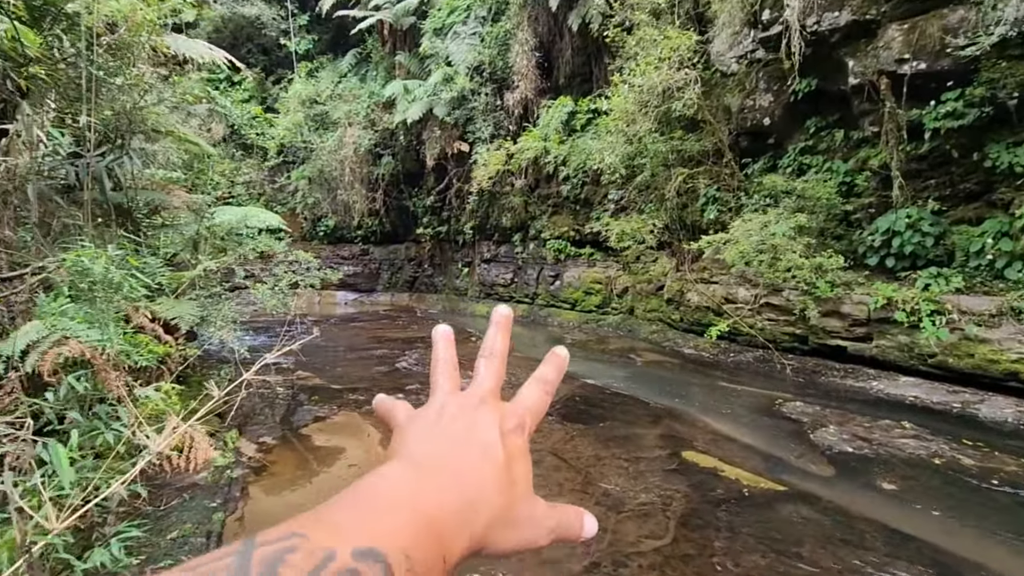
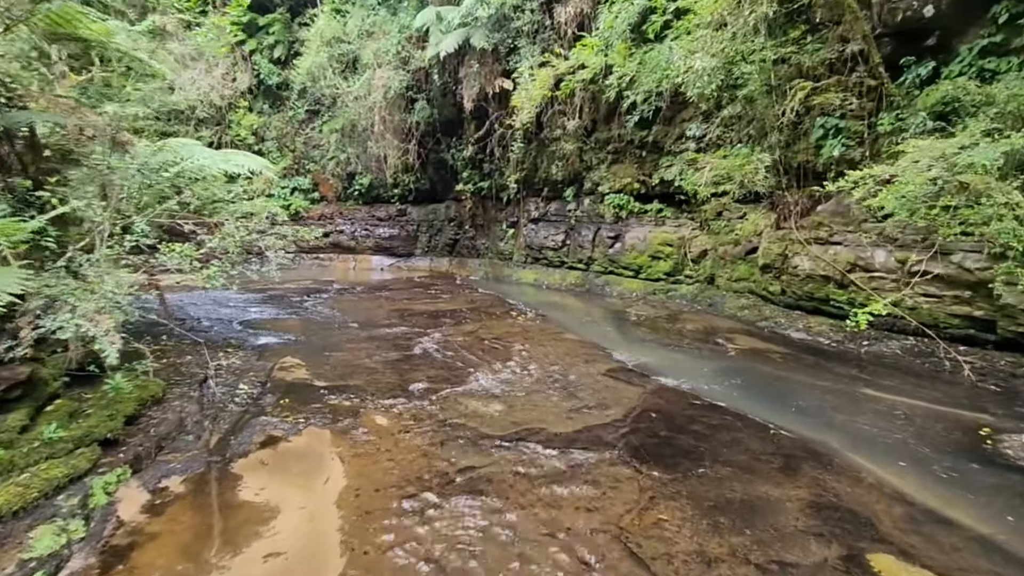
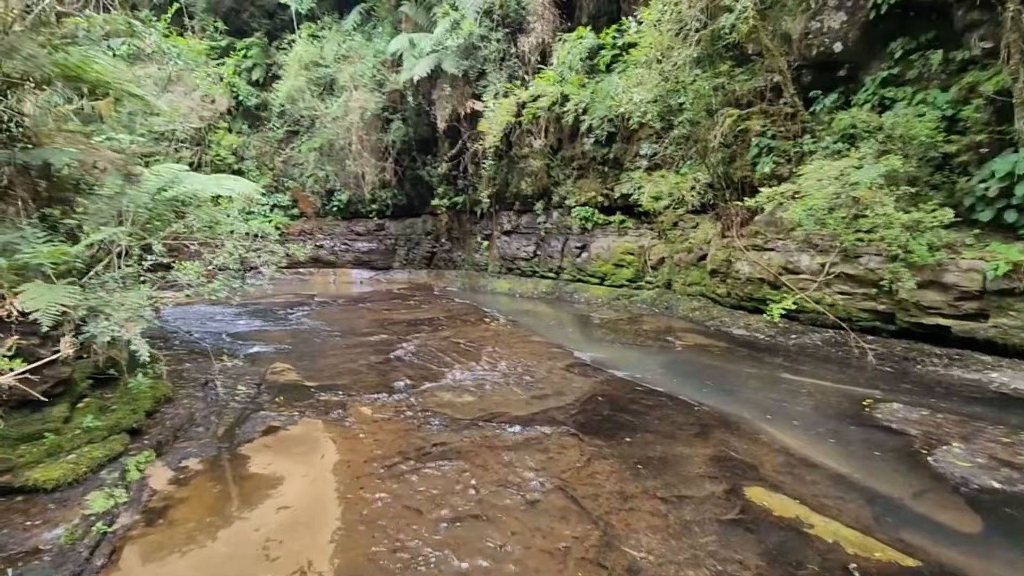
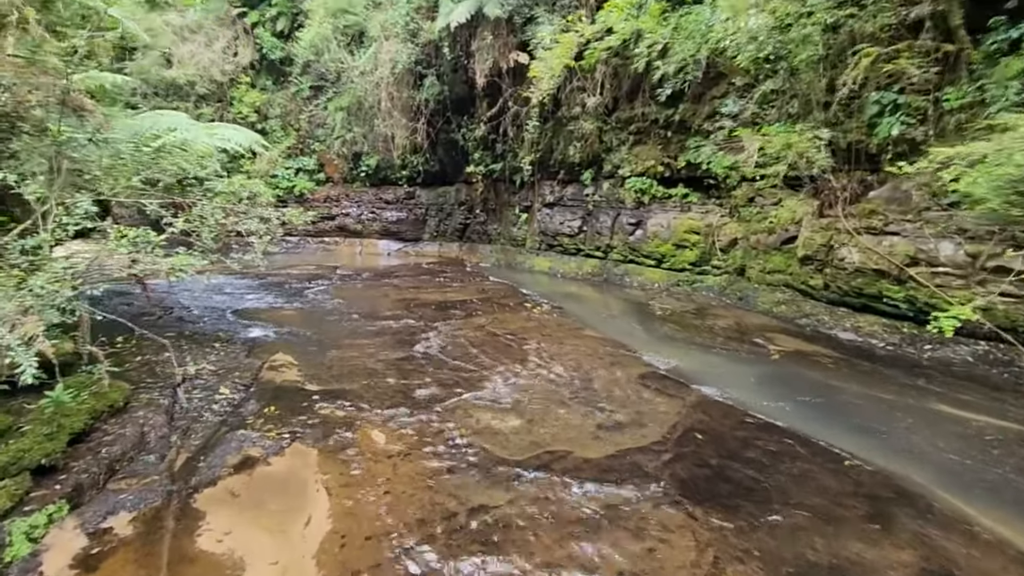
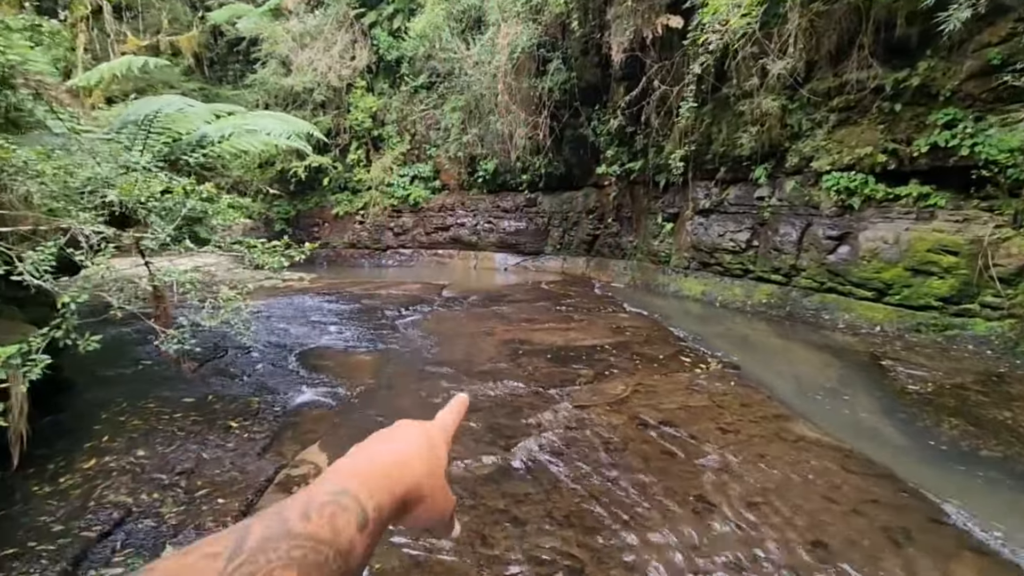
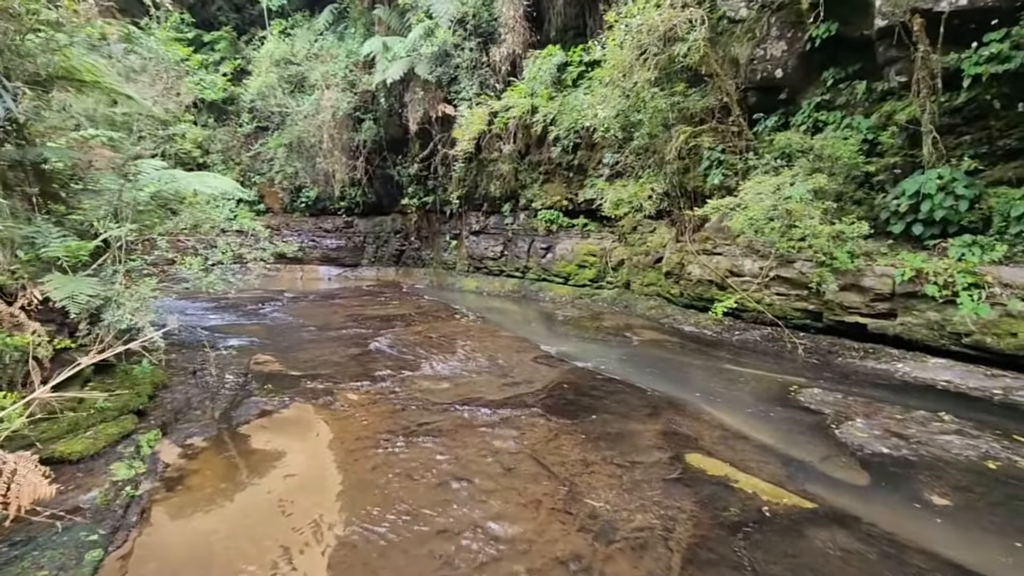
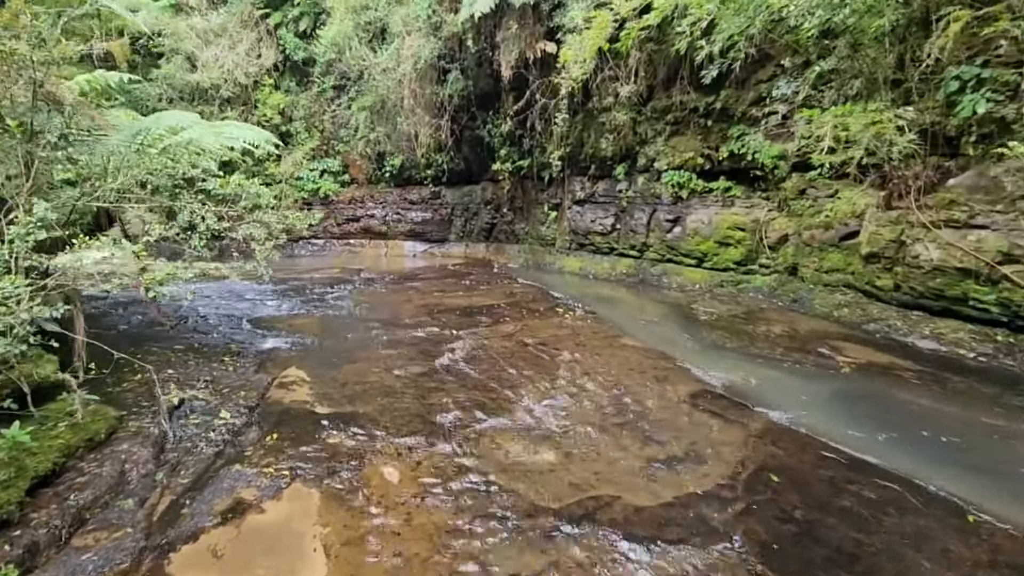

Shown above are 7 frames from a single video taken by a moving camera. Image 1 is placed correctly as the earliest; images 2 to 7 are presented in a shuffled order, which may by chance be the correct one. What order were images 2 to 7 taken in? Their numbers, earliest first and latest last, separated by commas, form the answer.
6, 3, 2, 4, 7, 5
